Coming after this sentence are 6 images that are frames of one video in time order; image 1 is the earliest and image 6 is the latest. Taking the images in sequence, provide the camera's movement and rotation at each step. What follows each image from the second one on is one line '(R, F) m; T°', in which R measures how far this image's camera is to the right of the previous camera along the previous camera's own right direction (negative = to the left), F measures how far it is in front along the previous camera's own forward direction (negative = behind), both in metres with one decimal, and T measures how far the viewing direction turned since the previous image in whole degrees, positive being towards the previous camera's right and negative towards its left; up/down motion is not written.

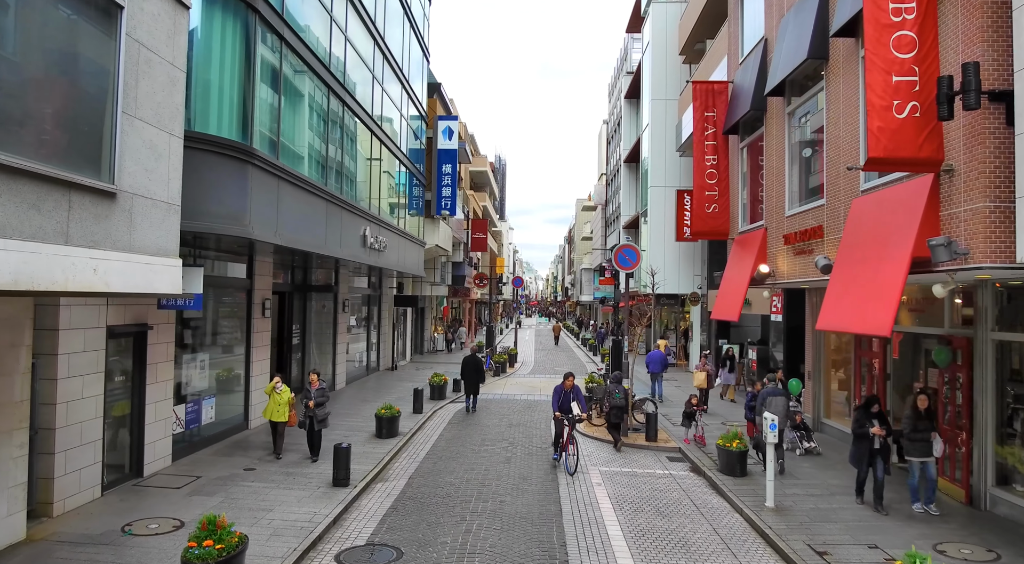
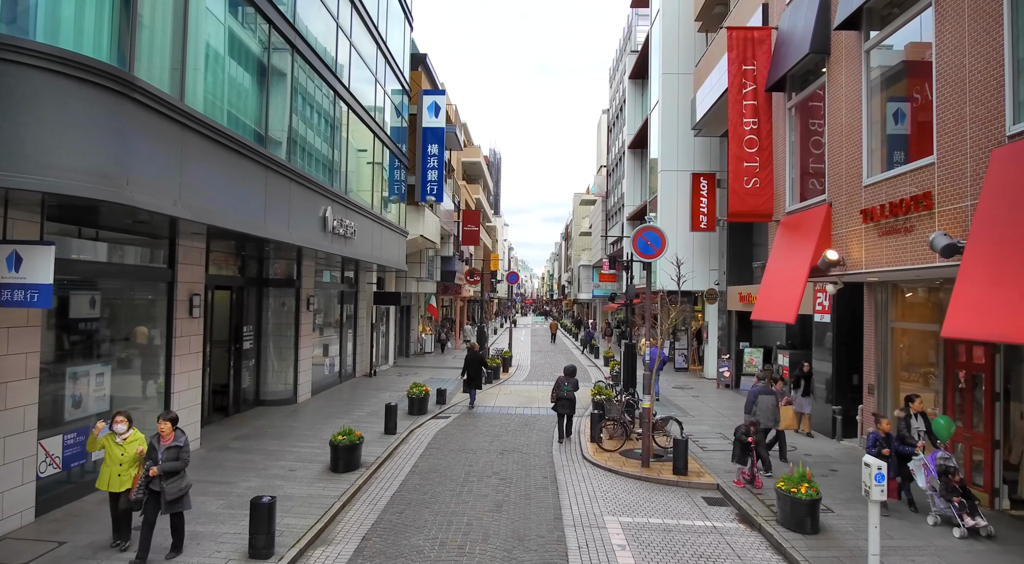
(+0.1, +3.1) m; 0°
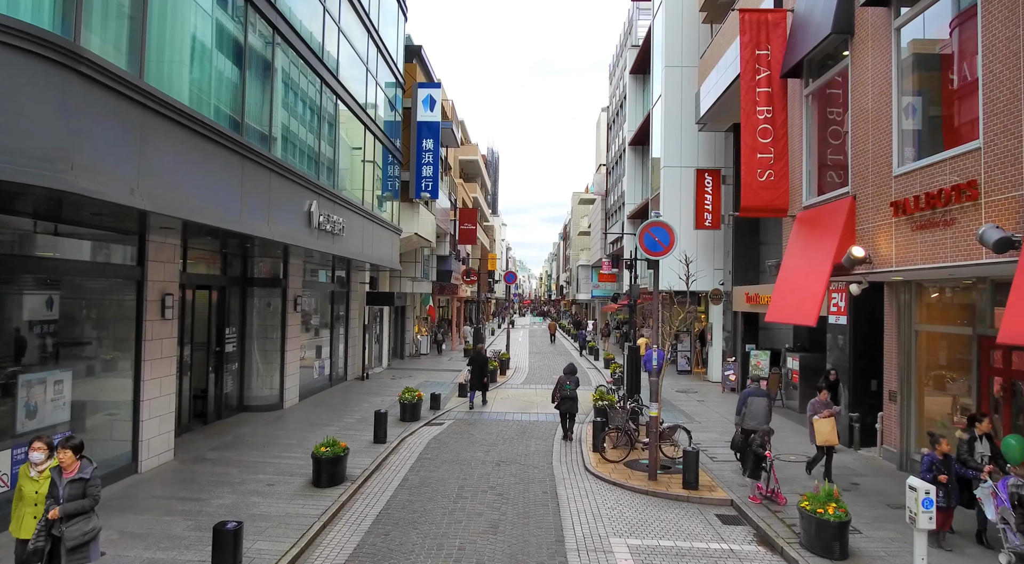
(0.0, +0.9) m; 0°
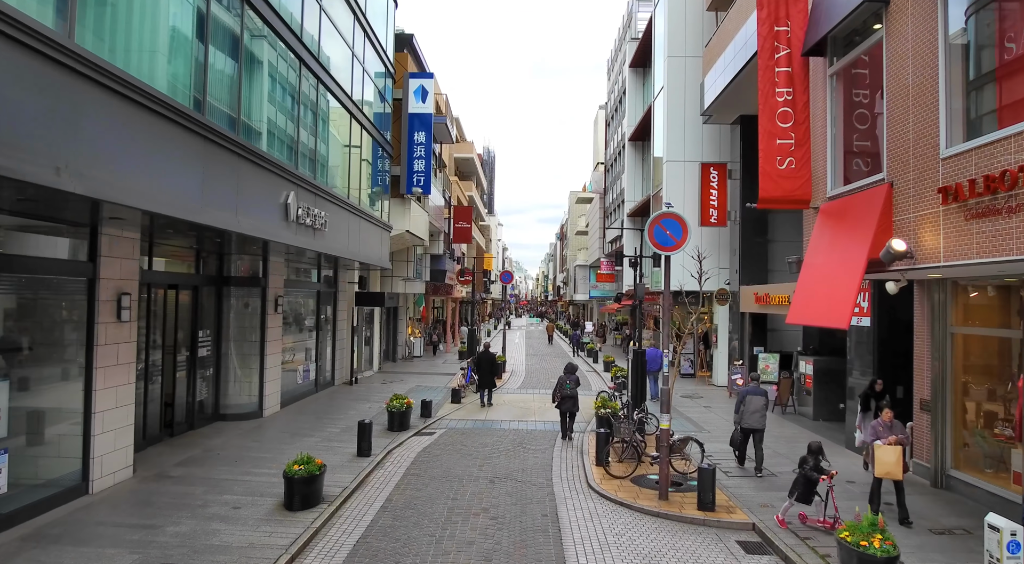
(0.0, +1.1) m; 0°
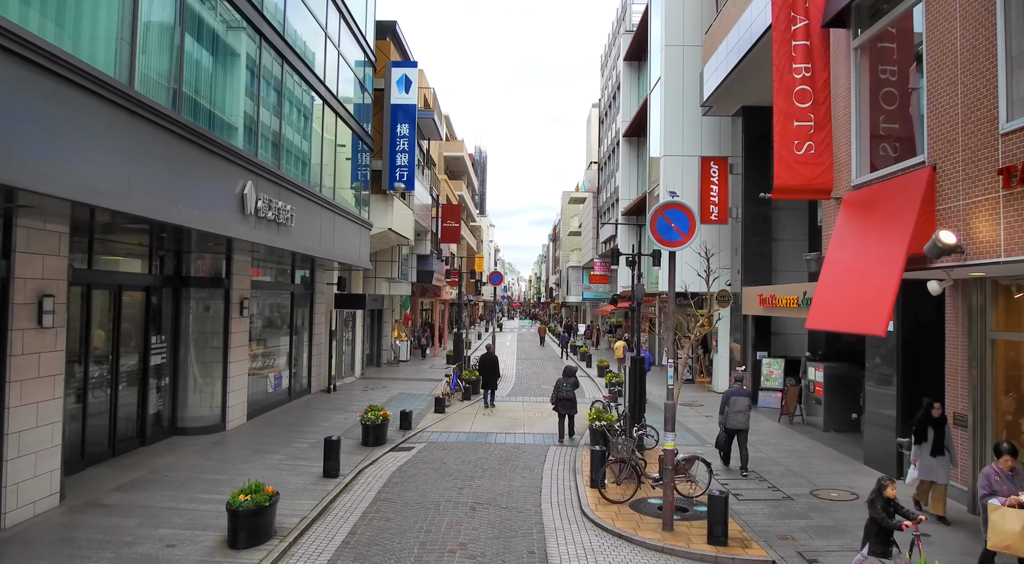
(+0.1, +1.3) m; +1°
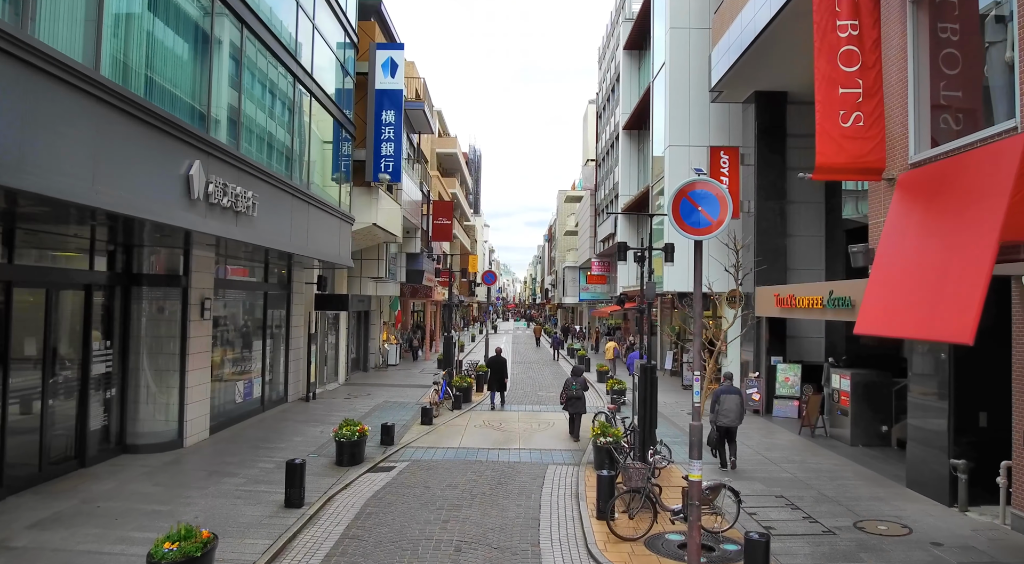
(0.0, +1.6) m; 0°
